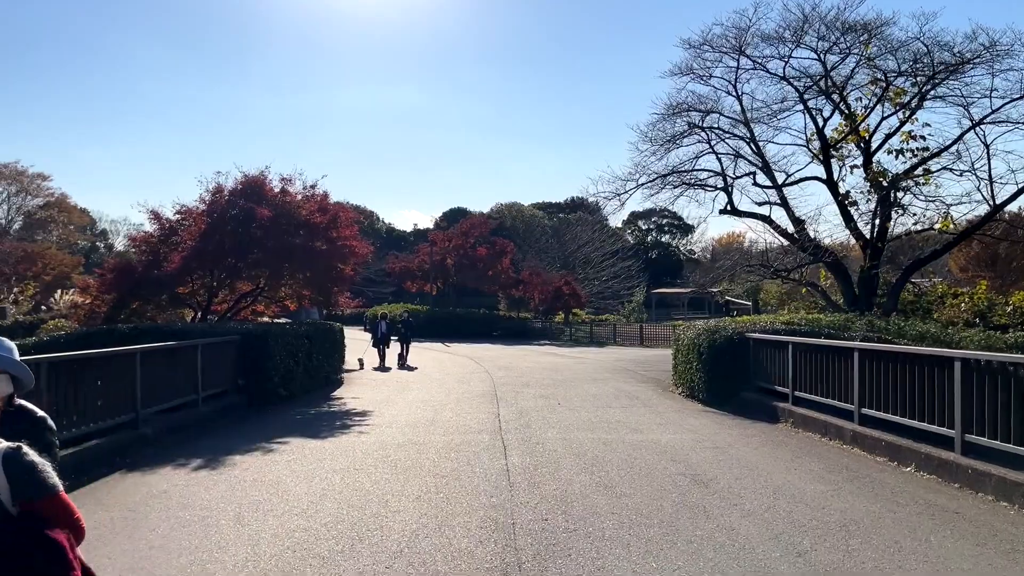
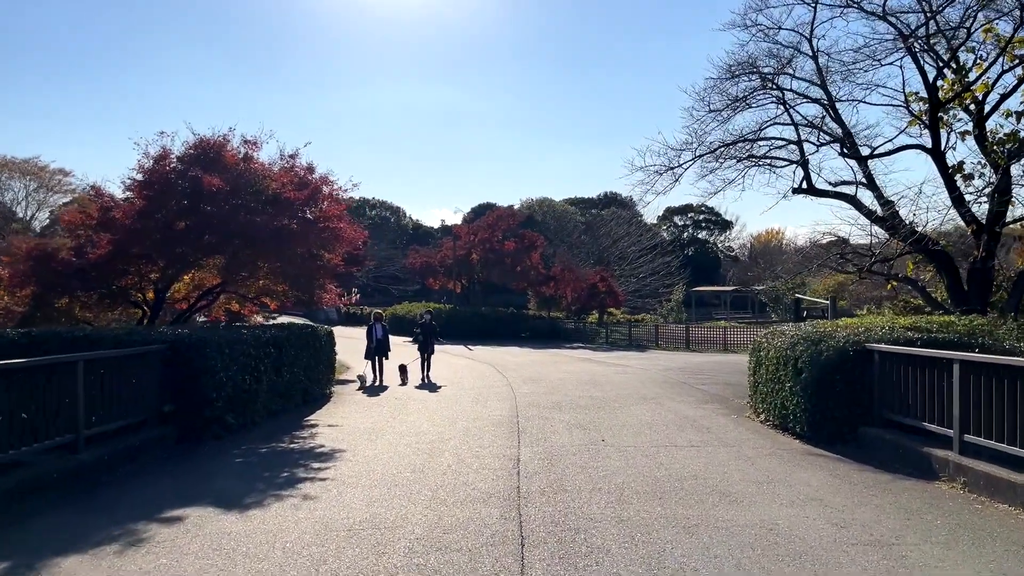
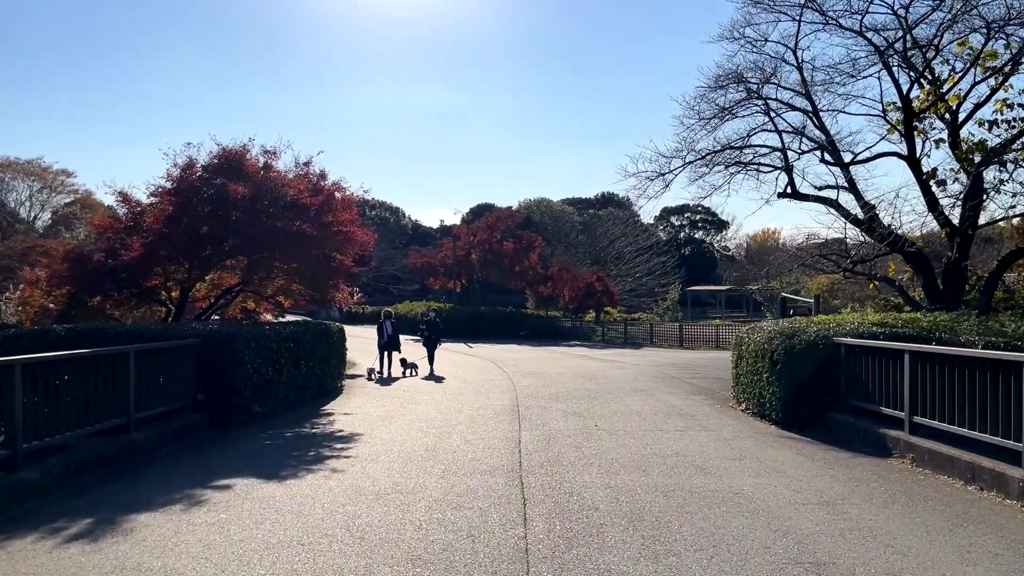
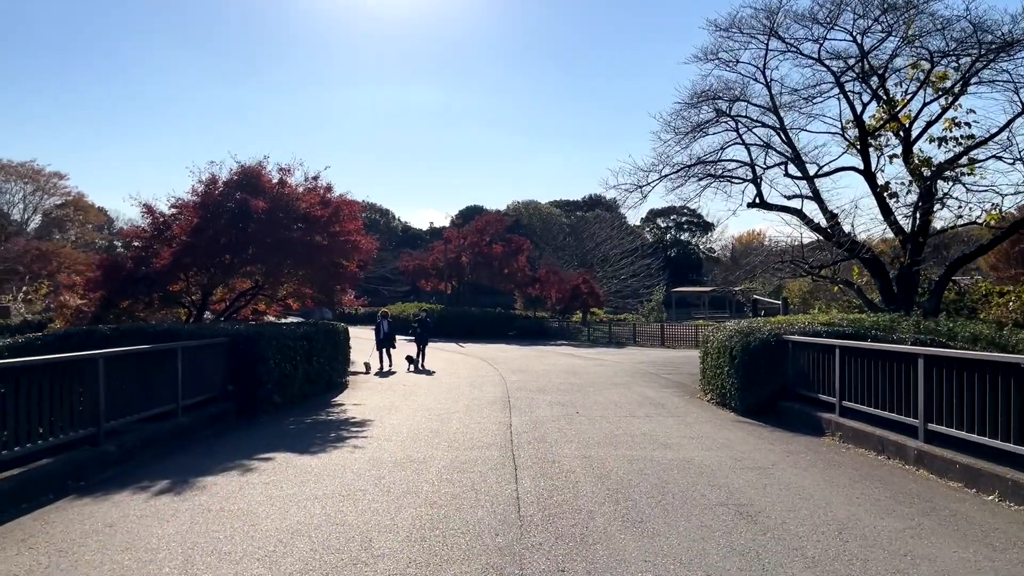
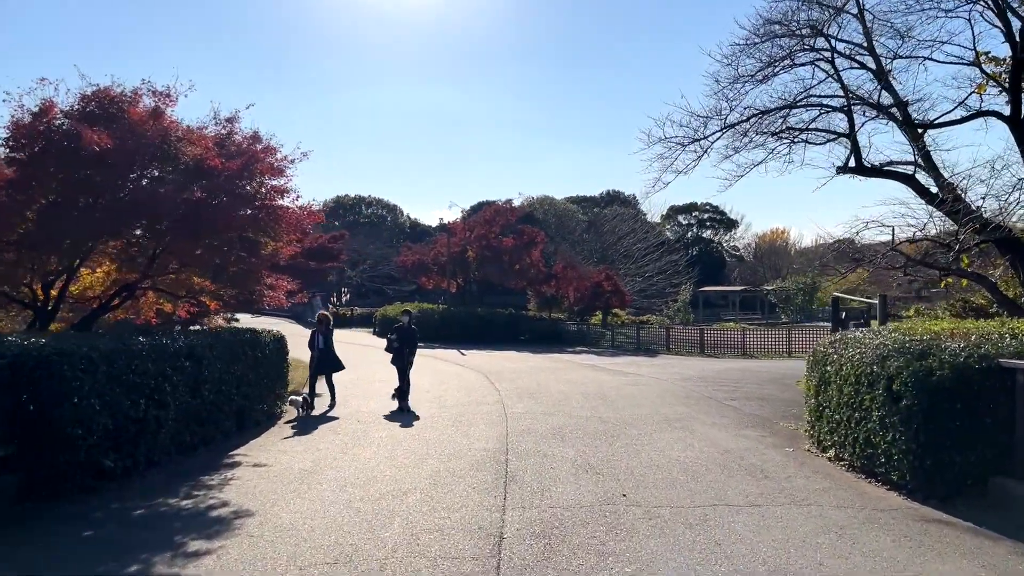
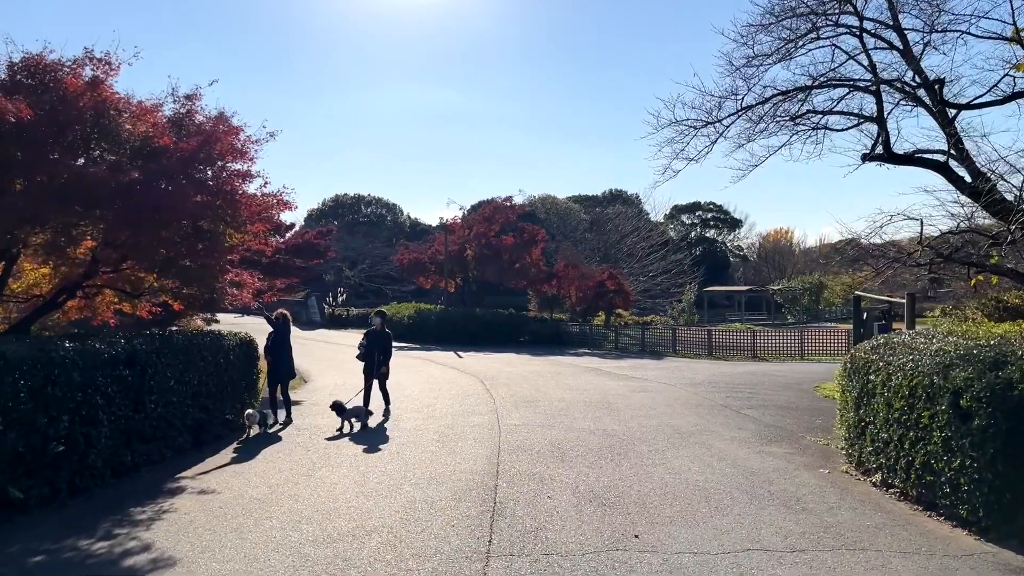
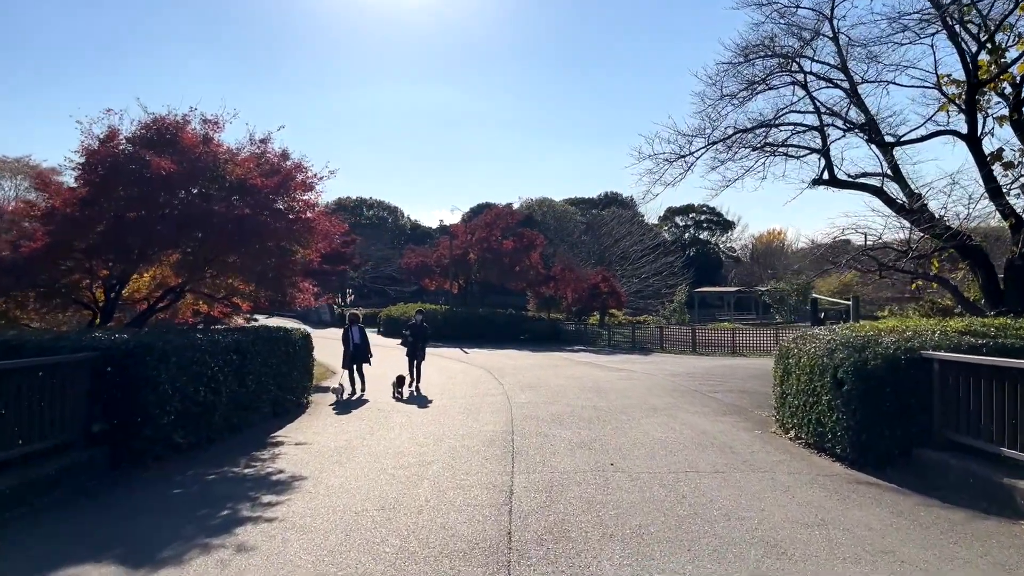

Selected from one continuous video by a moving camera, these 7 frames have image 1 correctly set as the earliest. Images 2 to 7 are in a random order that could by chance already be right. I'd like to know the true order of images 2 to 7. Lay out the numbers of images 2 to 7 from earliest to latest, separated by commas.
4, 3, 2, 7, 5, 6
